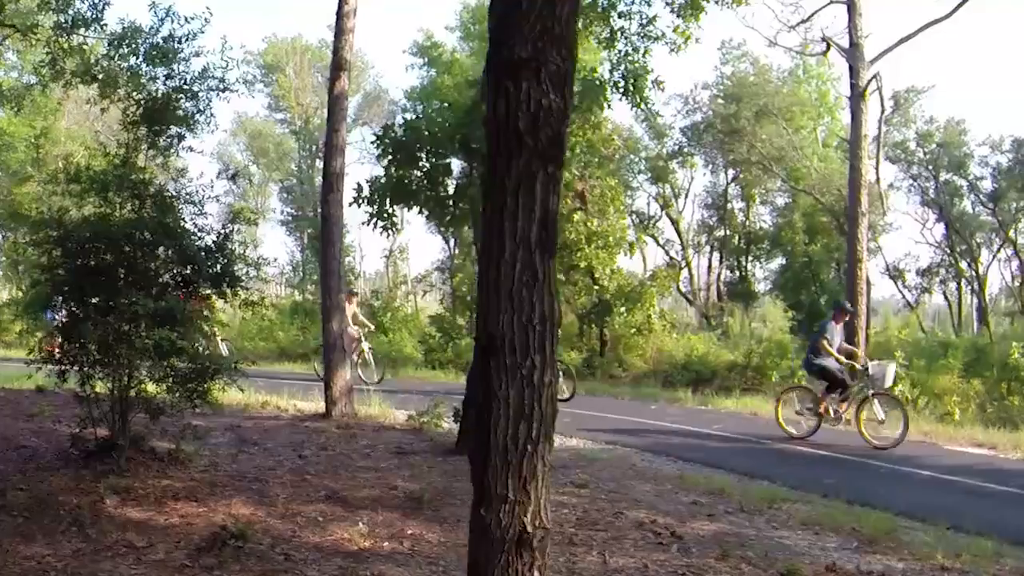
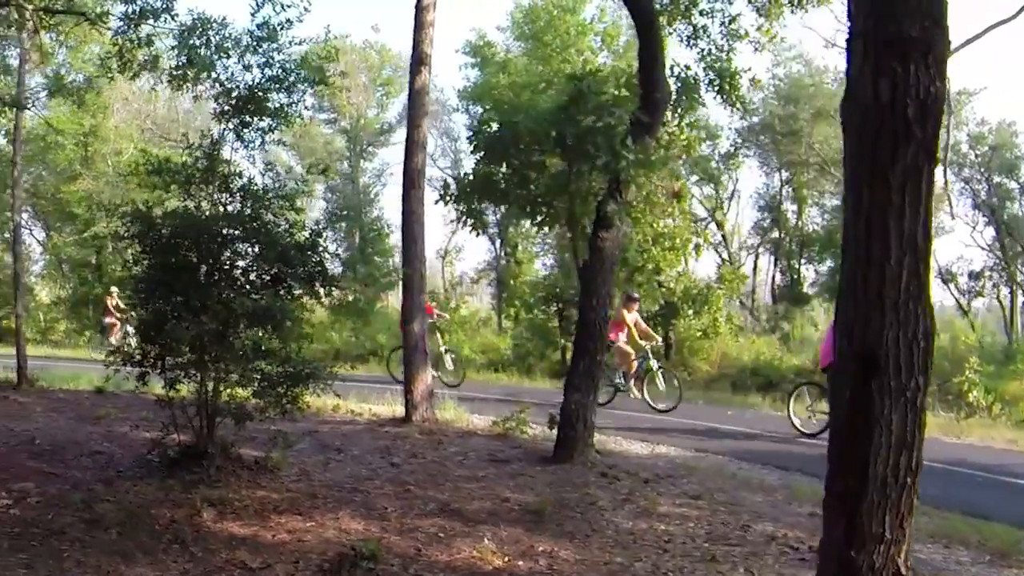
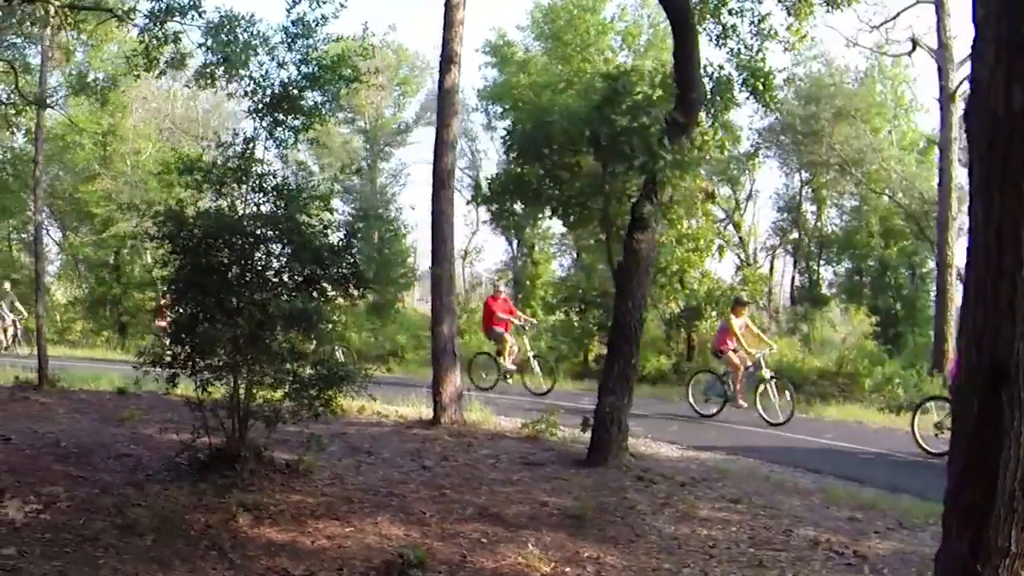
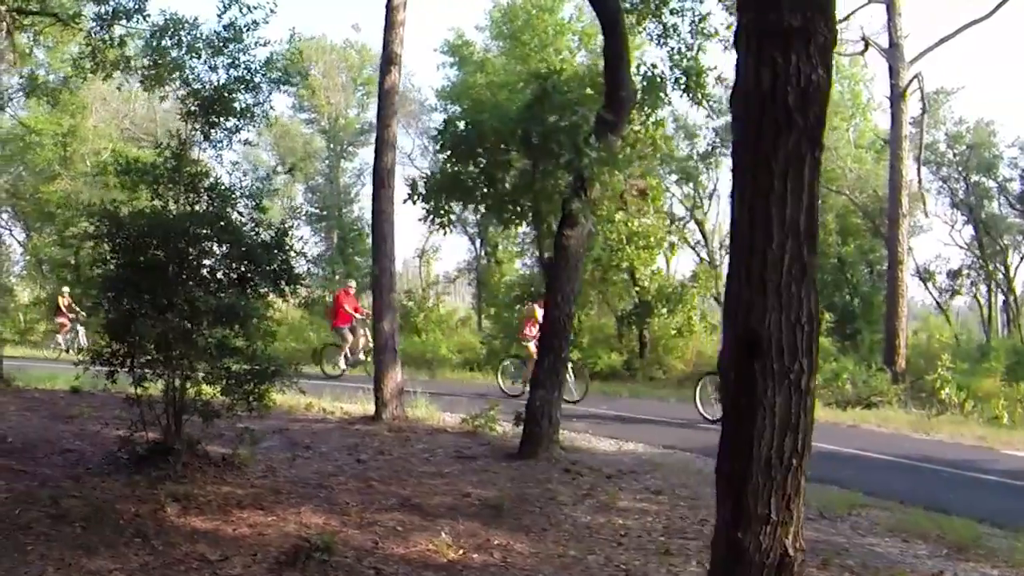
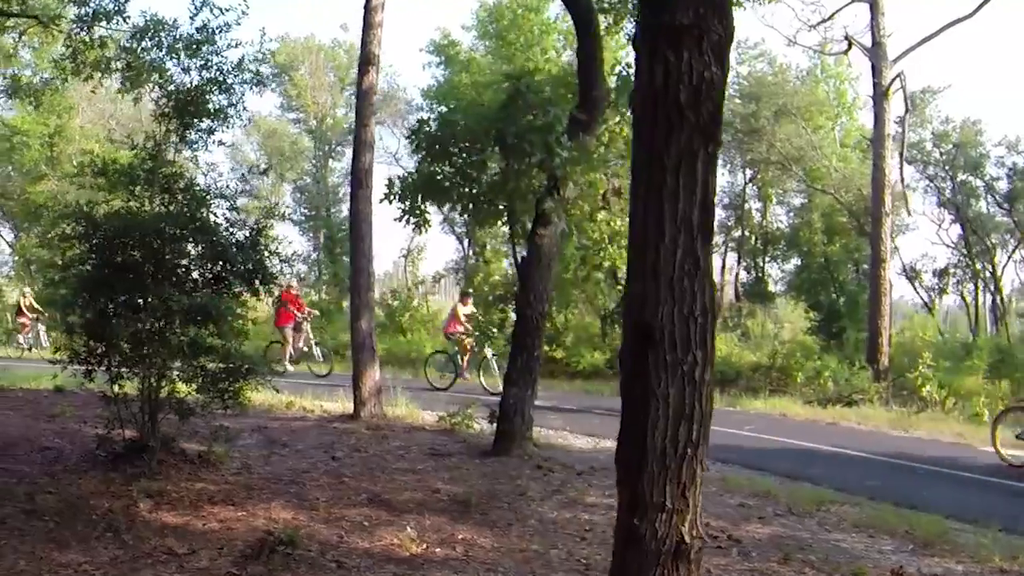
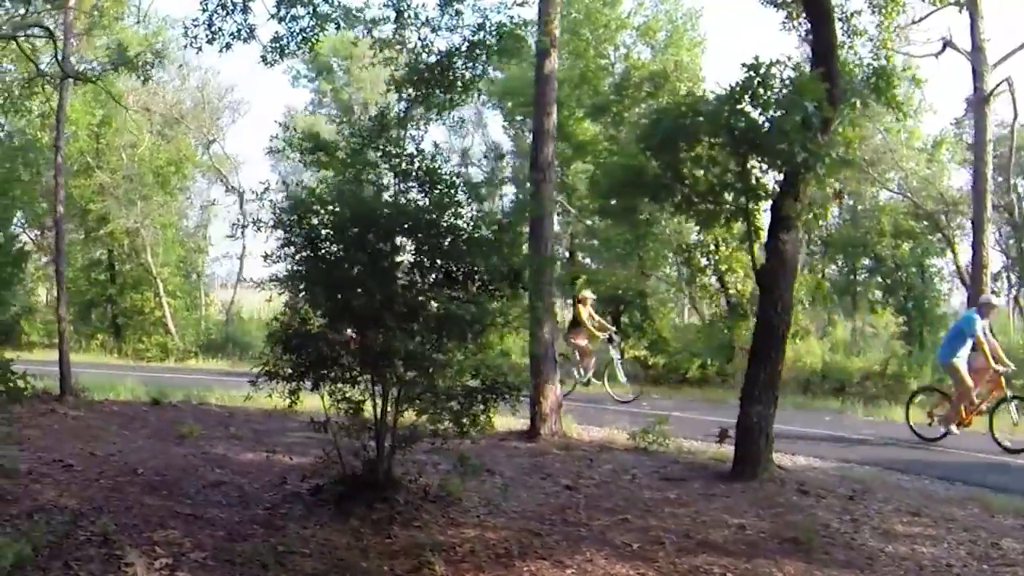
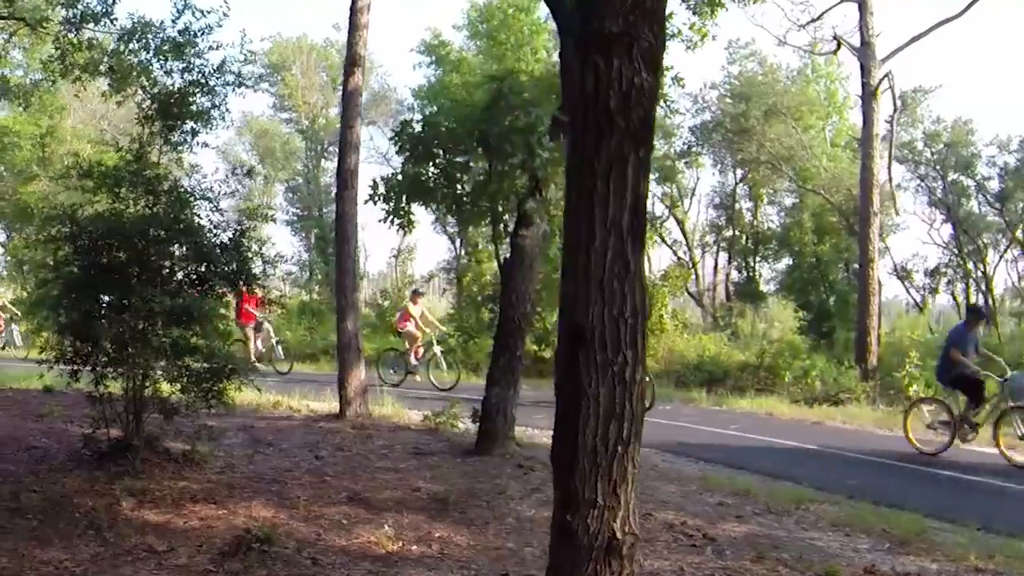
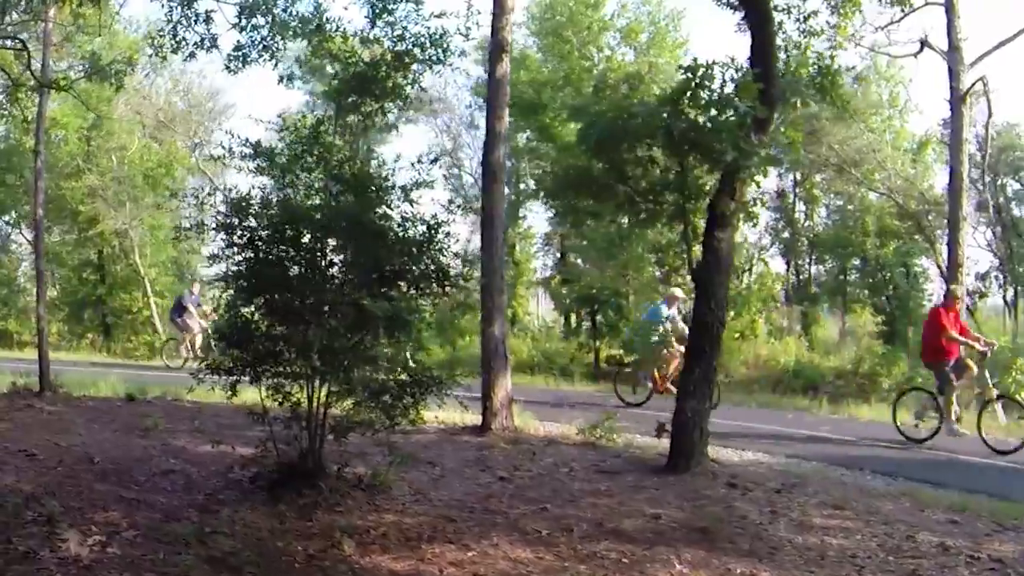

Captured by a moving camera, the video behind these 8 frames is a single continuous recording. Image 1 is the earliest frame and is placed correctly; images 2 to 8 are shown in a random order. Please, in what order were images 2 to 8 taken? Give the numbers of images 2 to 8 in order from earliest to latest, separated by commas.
7, 5, 4, 2, 3, 8, 6
